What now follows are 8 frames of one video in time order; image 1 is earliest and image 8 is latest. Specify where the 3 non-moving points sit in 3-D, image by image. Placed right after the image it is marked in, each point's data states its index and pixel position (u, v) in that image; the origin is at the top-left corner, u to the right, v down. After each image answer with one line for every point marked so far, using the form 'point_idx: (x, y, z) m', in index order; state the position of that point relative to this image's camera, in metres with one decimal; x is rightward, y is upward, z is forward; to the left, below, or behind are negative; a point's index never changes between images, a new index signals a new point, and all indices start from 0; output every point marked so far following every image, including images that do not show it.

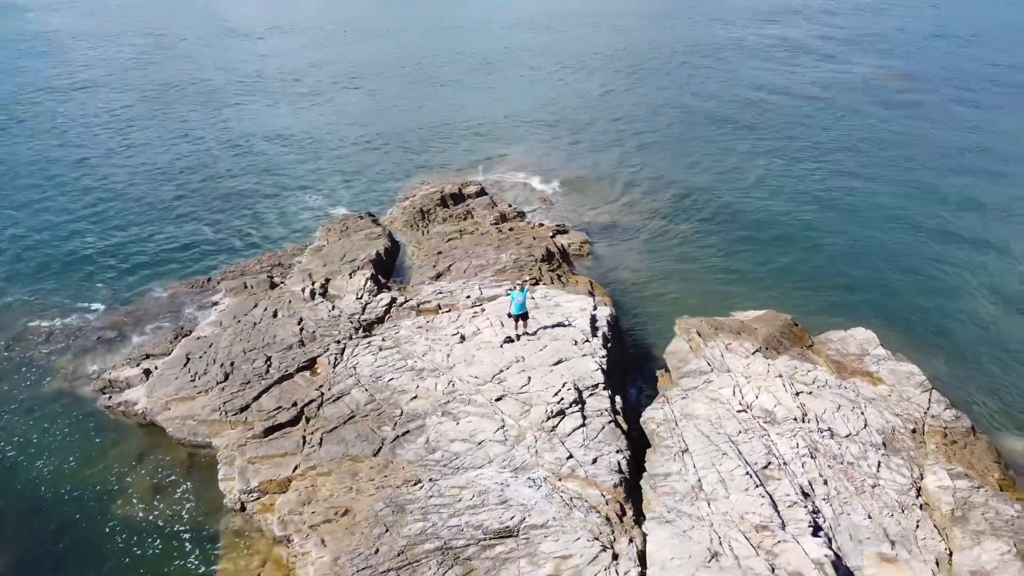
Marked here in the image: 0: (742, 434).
0: (+3.6, -2.3, +12.5) m
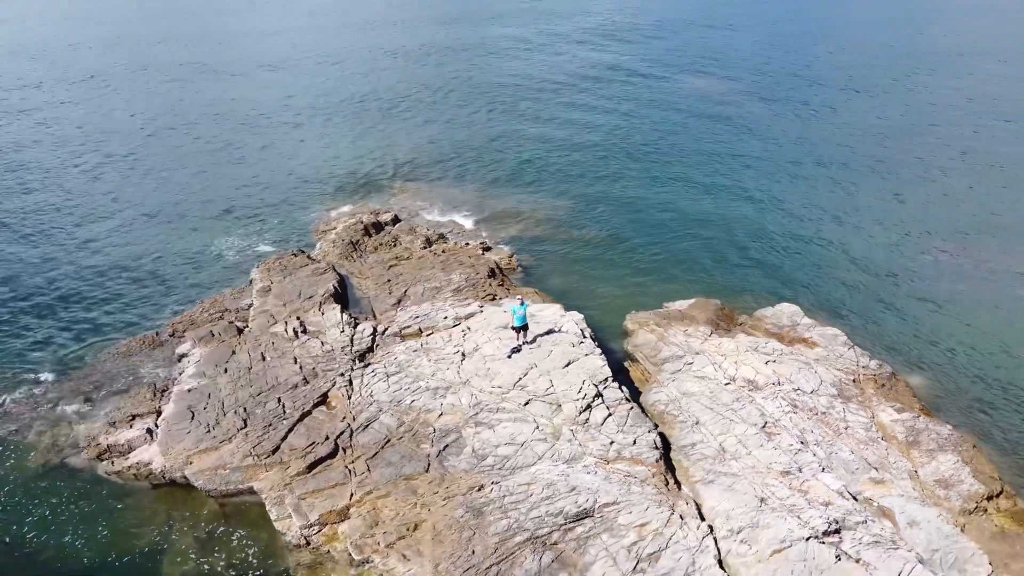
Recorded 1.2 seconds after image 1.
0: (+4.1, -2.1, +14.8) m
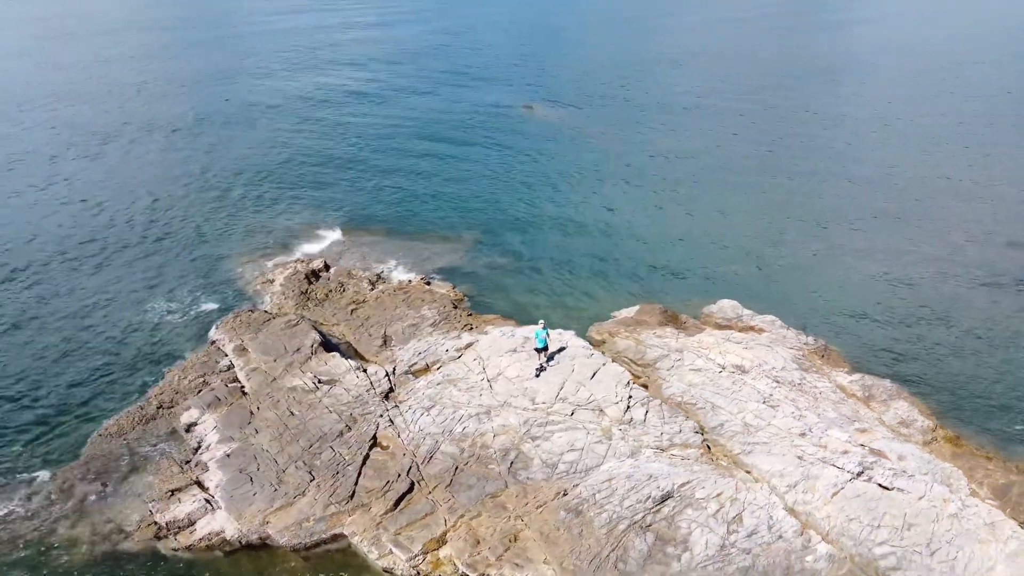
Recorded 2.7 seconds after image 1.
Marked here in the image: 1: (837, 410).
0: (+4.9, -2.1, +17.5) m
1: (+6.9, -2.6, +17.1) m
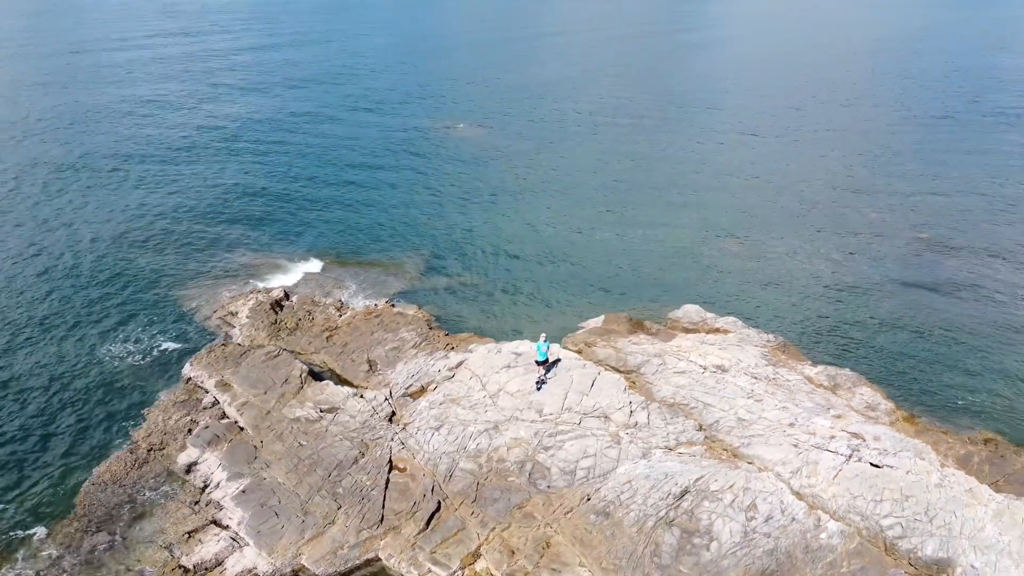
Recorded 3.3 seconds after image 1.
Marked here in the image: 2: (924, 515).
0: (+4.8, -2.2, +18.7) m
1: (+7.0, -2.6, +18.6) m
2: (+7.3, -4.0, +14.1) m
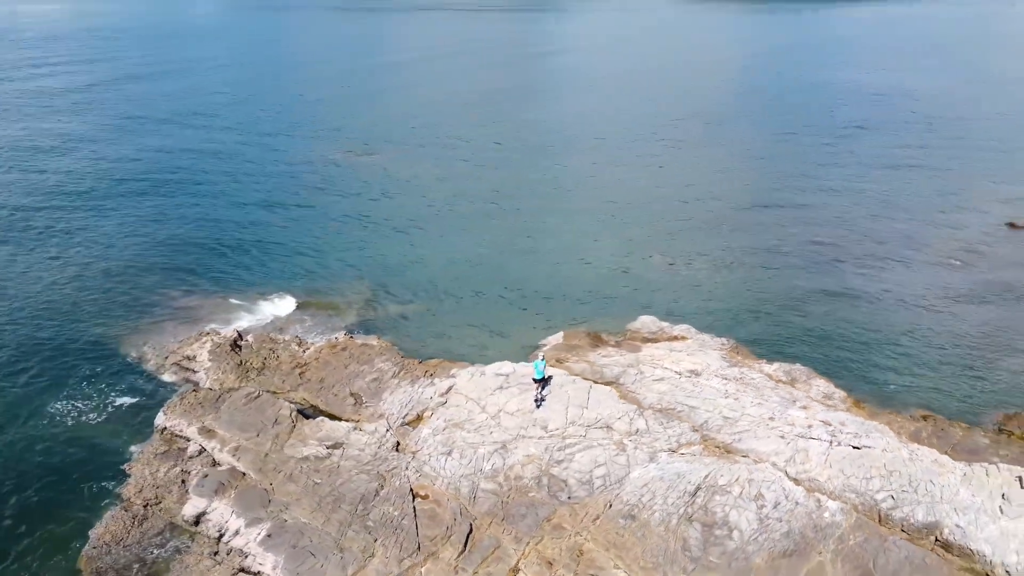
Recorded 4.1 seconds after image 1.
0: (+4.7, -2.5, +20.2) m
1: (+6.8, -2.7, +20.4) m
2: (+8.0, -4.0, +16.0) m
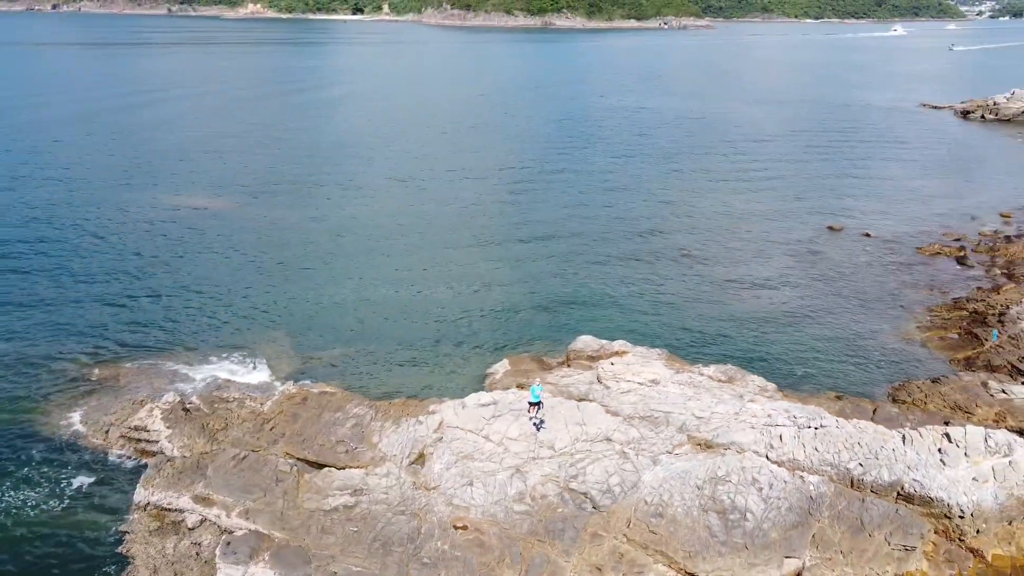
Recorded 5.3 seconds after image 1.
0: (+4.2, -3.0, +22.4) m
1: (+6.2, -3.0, +23.1) m
2: (+8.5, -4.0, +19.1) m
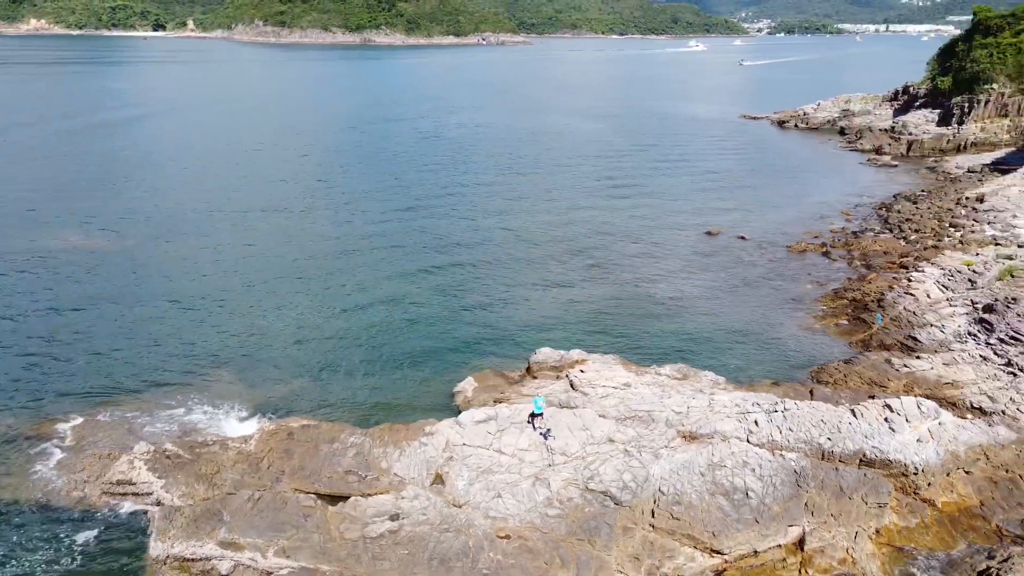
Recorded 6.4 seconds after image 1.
0: (+3.8, -3.2, +24.4) m
1: (+5.6, -3.2, +25.5) m
2: (+8.8, -3.9, +22.0) m
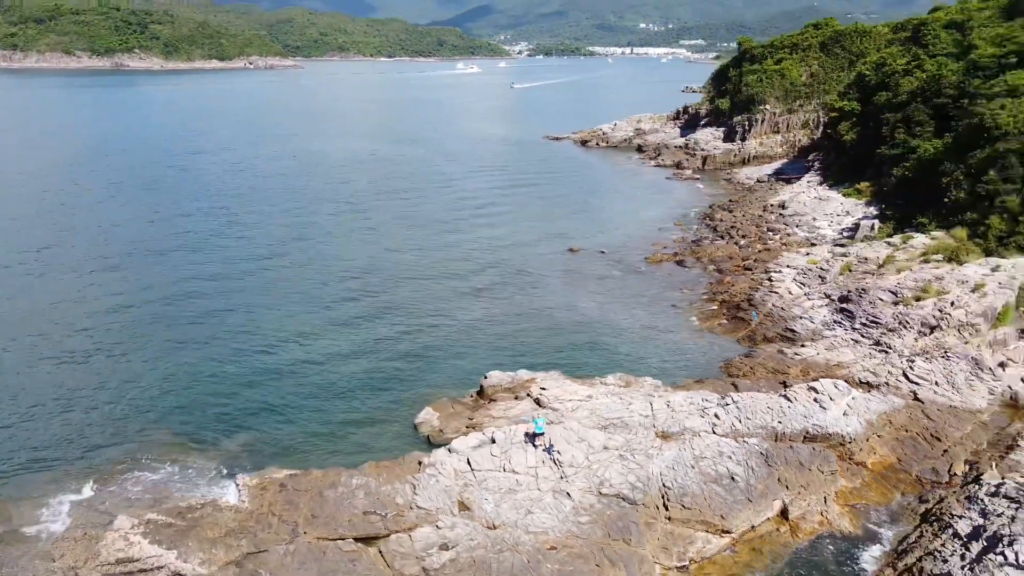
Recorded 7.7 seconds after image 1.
0: (+3.0, -3.9, +26.5) m
1: (+4.5, -3.7, +28.1) m
2: (+8.5, -4.0, +25.6) m
